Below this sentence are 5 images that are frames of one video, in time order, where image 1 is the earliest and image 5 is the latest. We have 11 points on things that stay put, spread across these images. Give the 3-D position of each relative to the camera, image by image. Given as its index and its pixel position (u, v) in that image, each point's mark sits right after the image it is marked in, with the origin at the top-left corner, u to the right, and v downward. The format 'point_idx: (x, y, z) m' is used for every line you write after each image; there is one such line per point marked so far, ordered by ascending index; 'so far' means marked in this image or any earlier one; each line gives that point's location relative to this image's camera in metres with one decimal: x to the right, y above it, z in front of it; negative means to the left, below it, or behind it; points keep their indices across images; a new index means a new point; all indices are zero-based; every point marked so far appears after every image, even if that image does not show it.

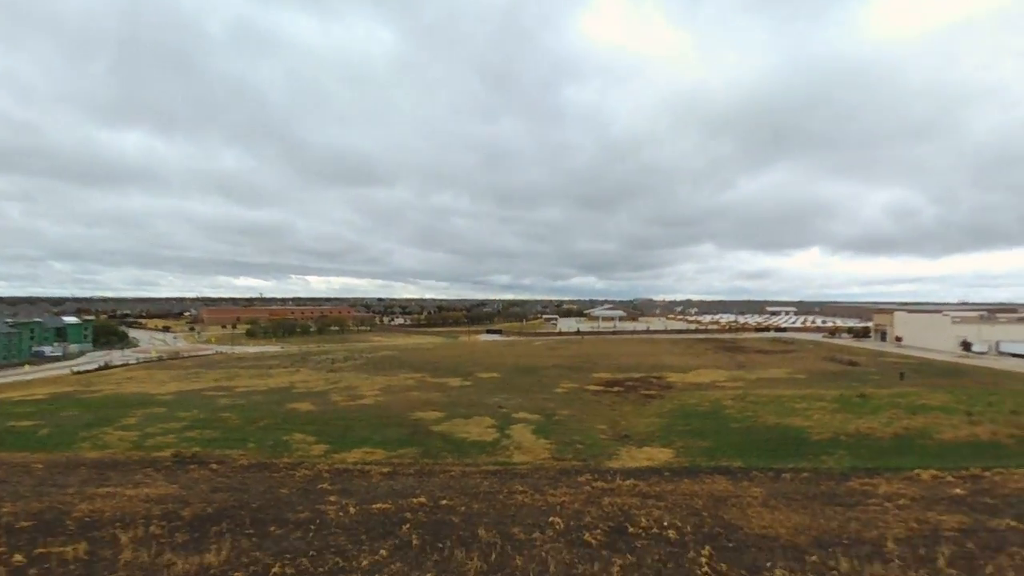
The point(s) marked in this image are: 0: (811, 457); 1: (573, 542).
0: (+9.4, -5.3, +19.1) m
1: (+1.3, -5.4, +12.8) m
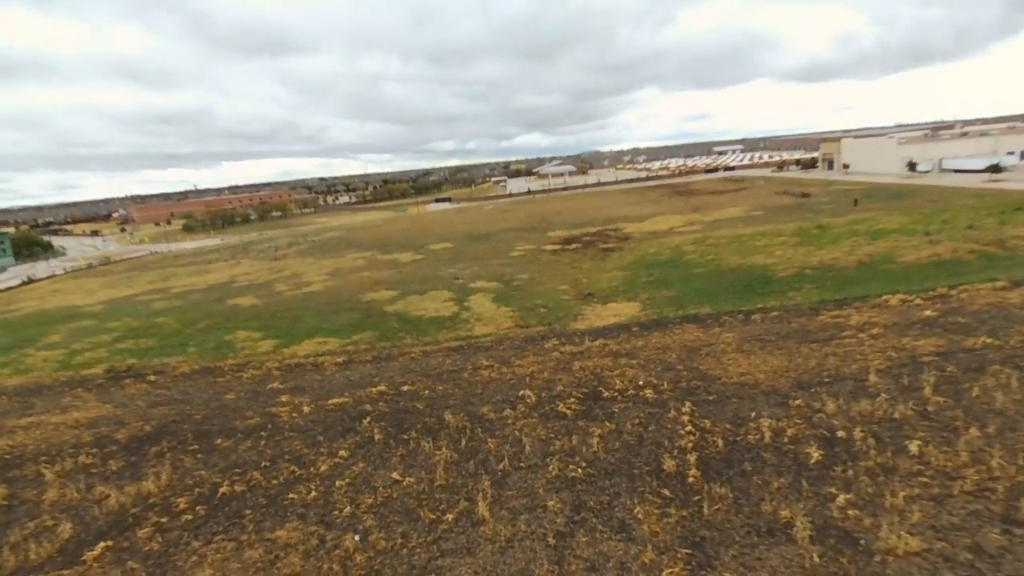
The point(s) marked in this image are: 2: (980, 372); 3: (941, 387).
0: (+8.2, -0.2, +18.6) m
1: (+0.7, -2.5, +12.0) m
2: (+8.9, -1.6, +11.5) m
3: (+7.9, -1.8, +11.1) m
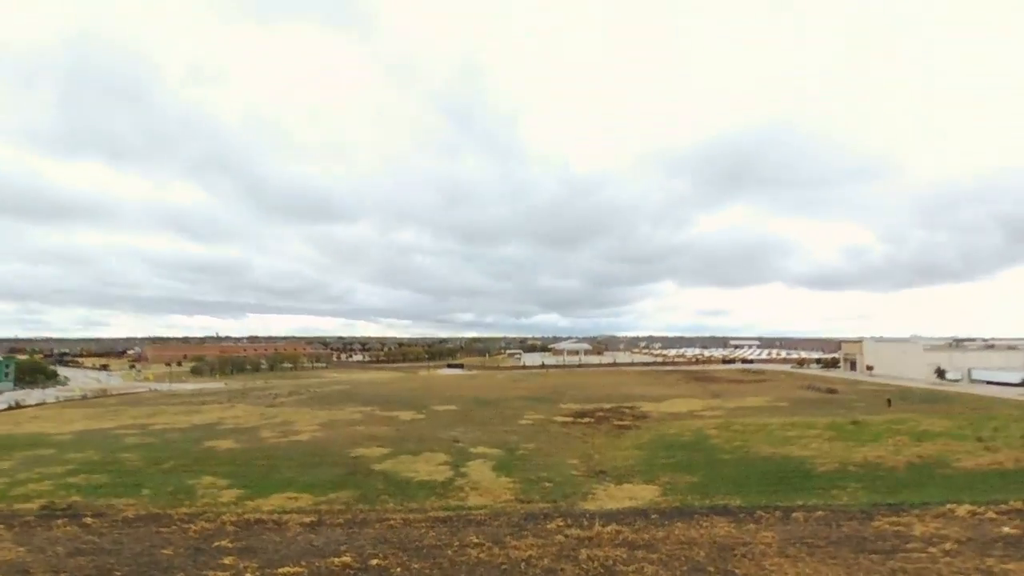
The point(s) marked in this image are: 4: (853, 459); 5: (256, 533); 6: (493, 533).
0: (+8.2, -5.4, +16.2) m
1: (+0.5, -5.1, +9.4) m
2: (+8.8, -4.8, +8.9) m
3: (+7.7, -4.8, +8.5) m
4: (+10.7, -5.4, +19.0) m
5: (-6.0, -5.8, +14.2) m
6: (-0.4, -5.6, +13.7) m
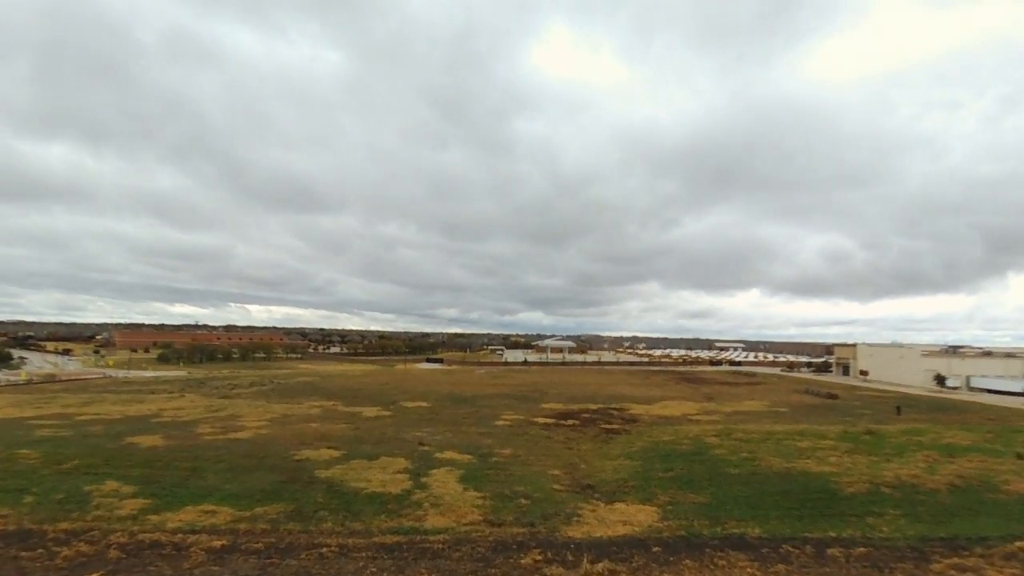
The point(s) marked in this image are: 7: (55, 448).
0: (+7.5, -5.1, +13.3) m
1: (0.0, -4.5, +6.3) m
2: (+8.2, -4.5, +6.1) m
3: (+7.2, -4.5, +5.6) m
4: (+9.9, -5.1, +16.2) m
5: (-6.6, -5.0, +11.0) m
6: (-1.1, -4.9, +10.6) m
7: (-14.0, -5.0, +18.7) m
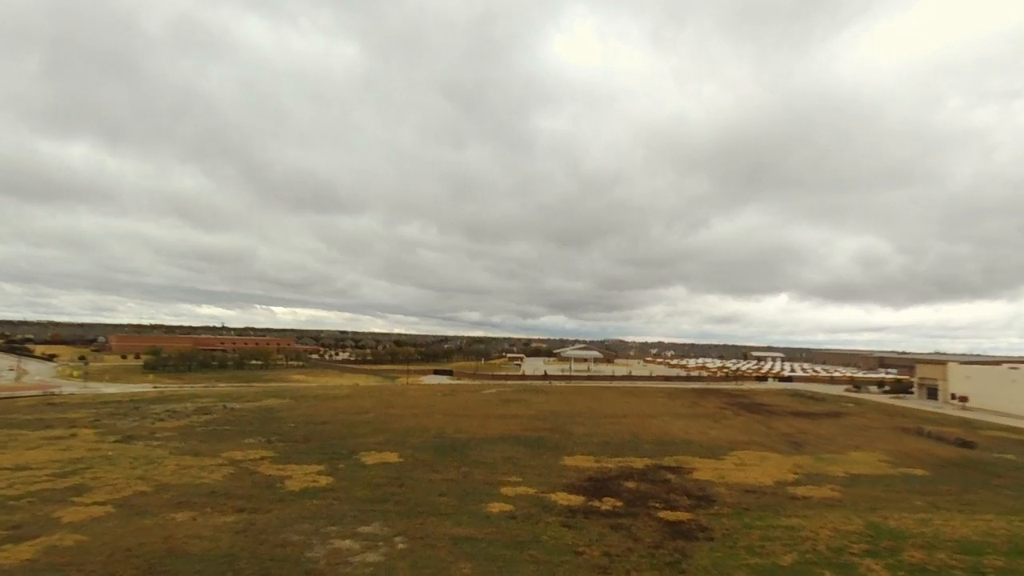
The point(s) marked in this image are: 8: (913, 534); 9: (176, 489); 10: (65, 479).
0: (+7.1, -5.1, +3.2) m
1: (-0.7, -4.5, -3.4) m
2: (+7.6, -4.5, -4.0) m
3: (+6.5, -4.5, -4.4) m
4: (+9.6, -5.1, +6.1) m
5: (-7.1, -4.9, +1.4) m
6: (-1.5, -4.9, +0.9) m
7: (-14.2, -4.9, +9.4) m
8: (+9.6, -5.8, +14.5) m
9: (-9.3, -5.6, +17.0) m
10: (-13.0, -5.6, +17.9) m
